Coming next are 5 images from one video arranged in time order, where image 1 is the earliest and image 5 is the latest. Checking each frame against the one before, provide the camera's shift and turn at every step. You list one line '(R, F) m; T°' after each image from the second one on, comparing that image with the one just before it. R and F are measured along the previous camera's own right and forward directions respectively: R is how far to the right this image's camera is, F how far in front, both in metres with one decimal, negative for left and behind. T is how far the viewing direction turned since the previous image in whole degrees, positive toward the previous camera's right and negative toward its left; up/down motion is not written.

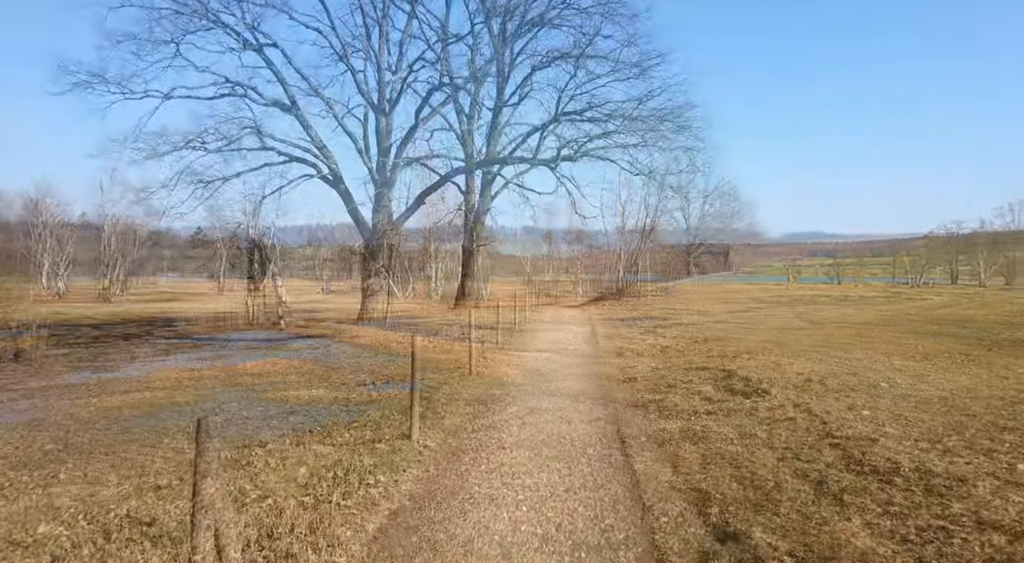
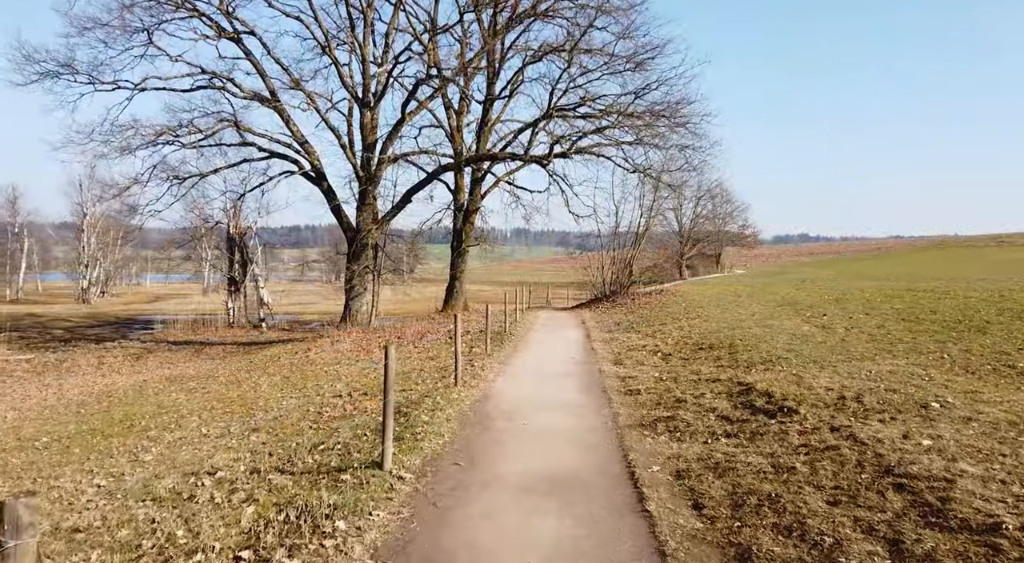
(0.0, +1.1) m; +1°
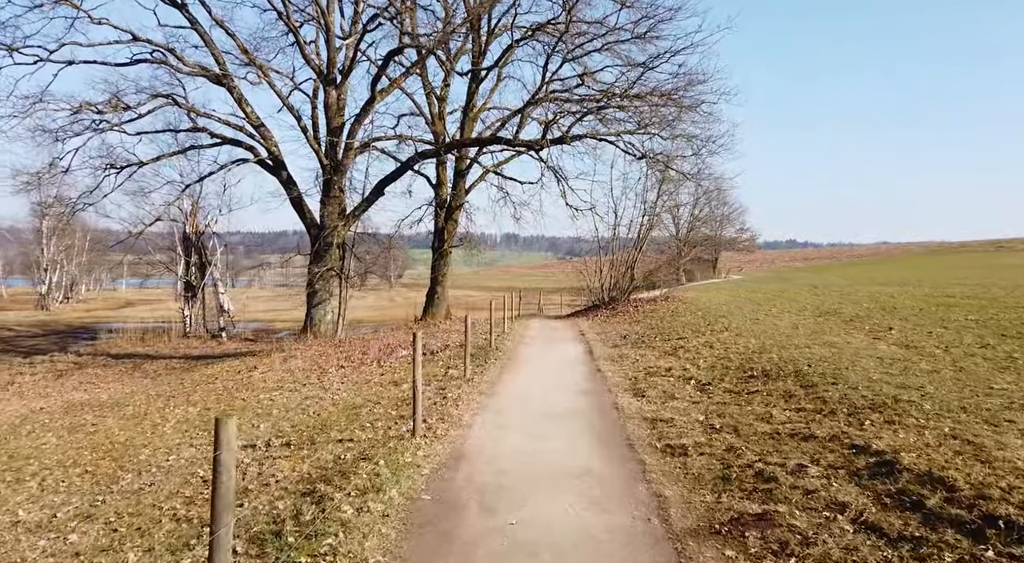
(+0.1, +3.4) m; +1°
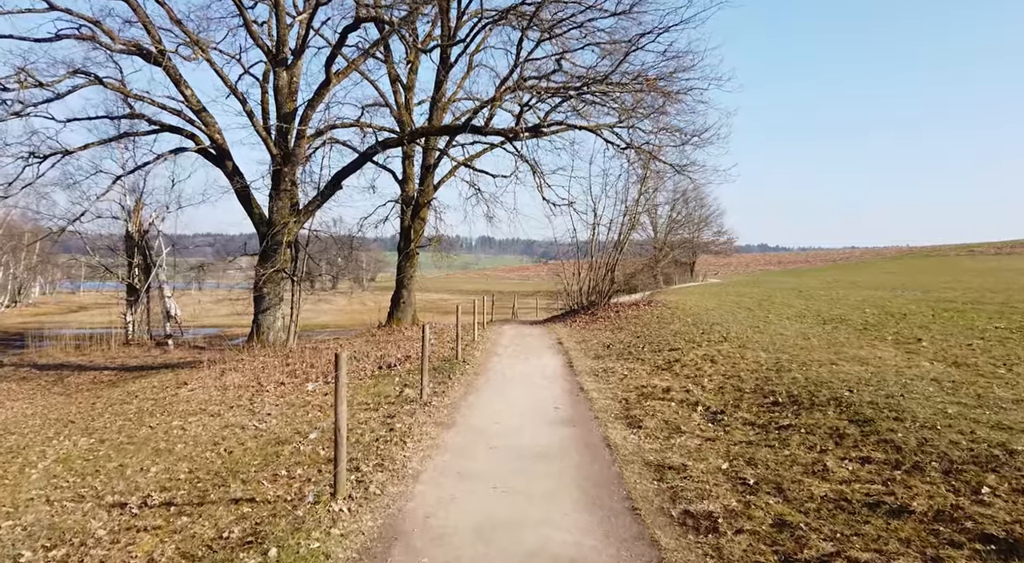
(+0.1, +2.0) m; +2°
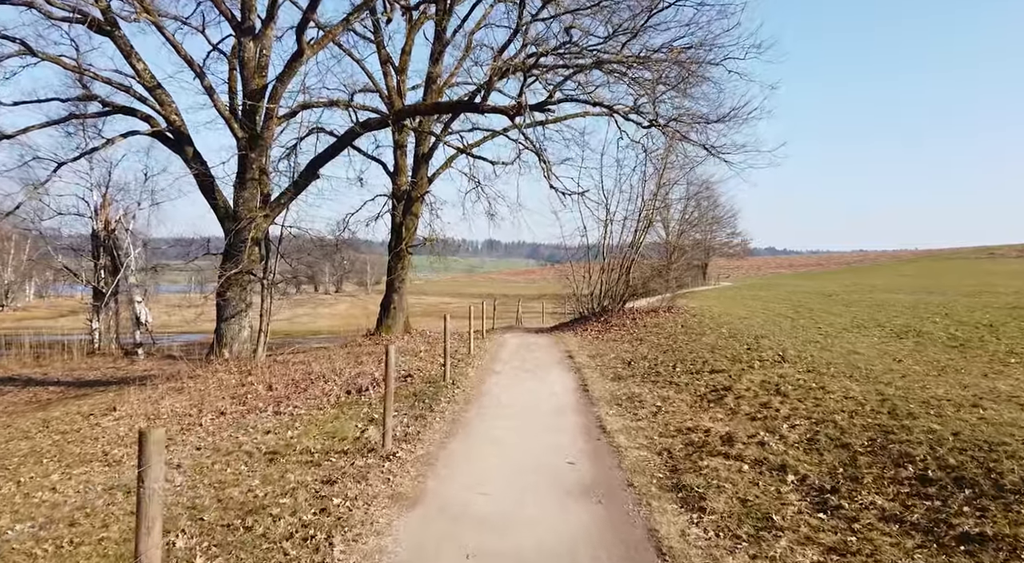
(+0.1, +2.8) m; -1°
